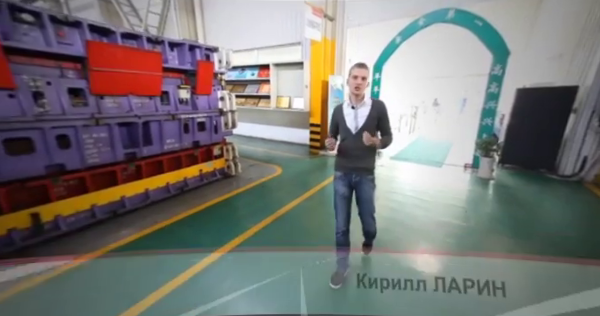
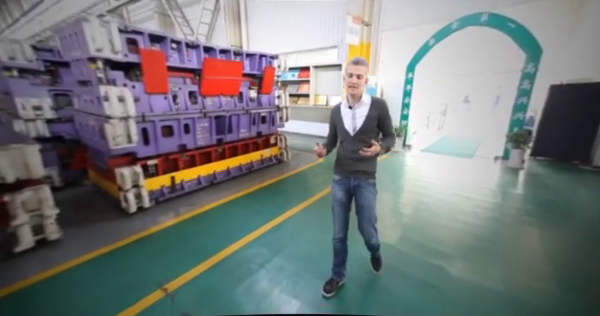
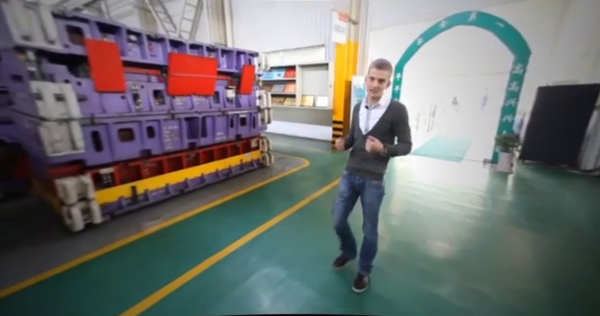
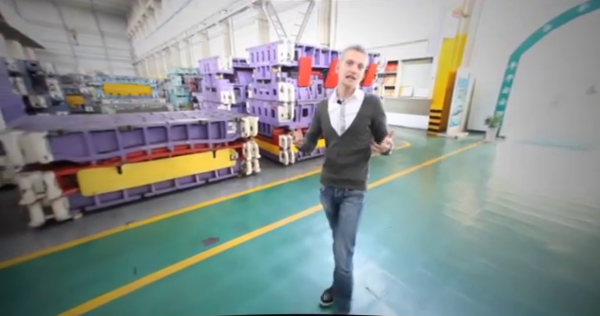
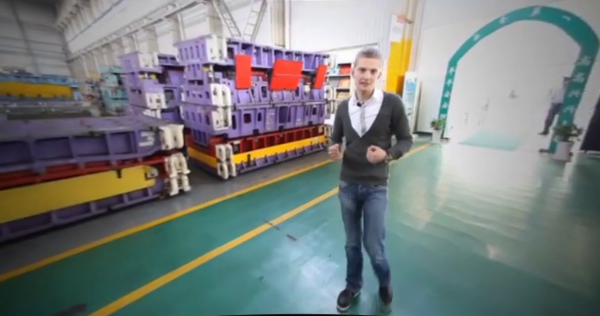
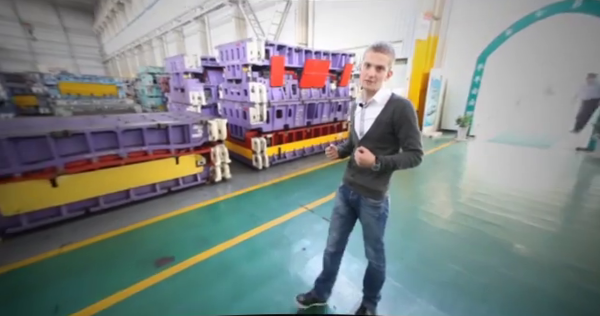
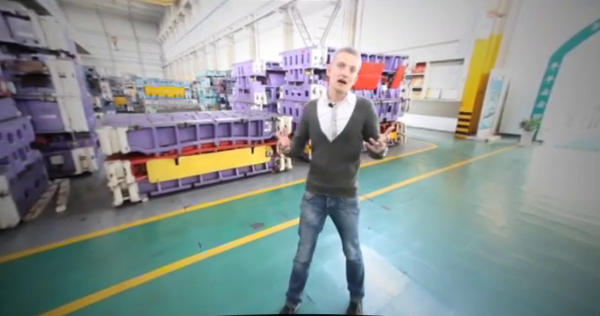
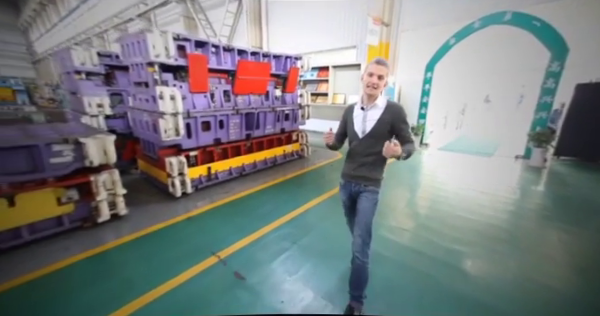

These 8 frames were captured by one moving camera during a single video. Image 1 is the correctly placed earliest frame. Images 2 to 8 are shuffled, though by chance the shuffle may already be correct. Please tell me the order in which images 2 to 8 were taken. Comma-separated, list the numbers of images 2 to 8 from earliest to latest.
3, 2, 8, 5, 6, 4, 7
